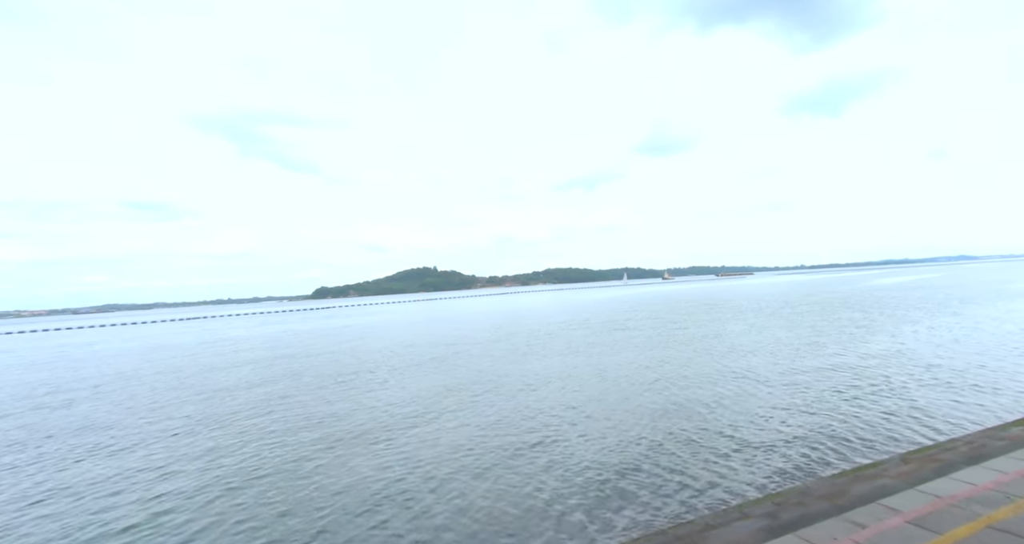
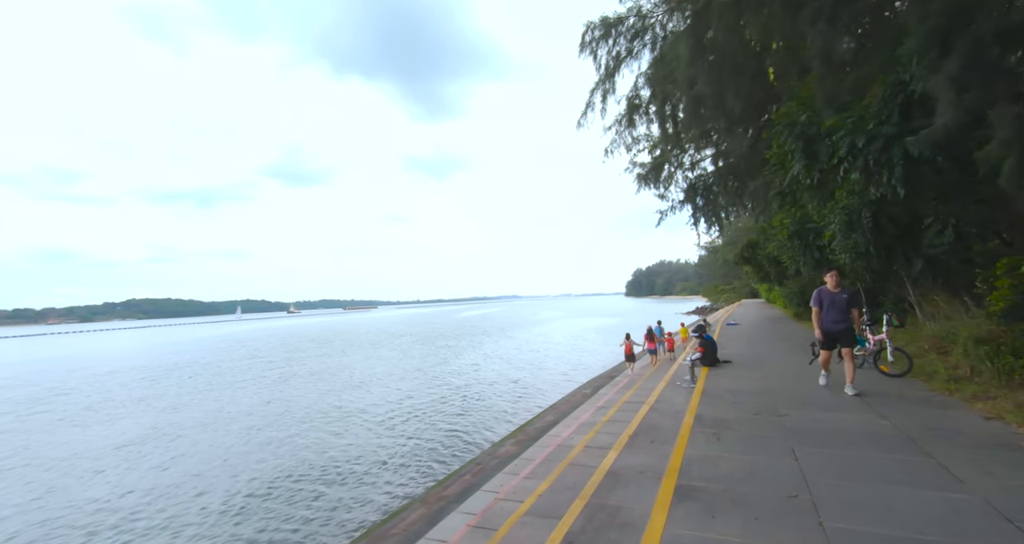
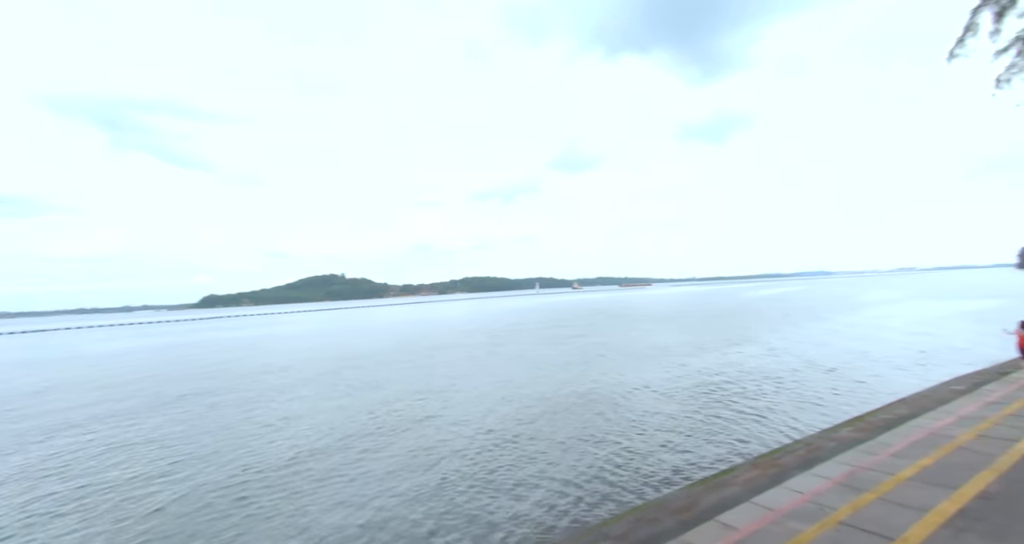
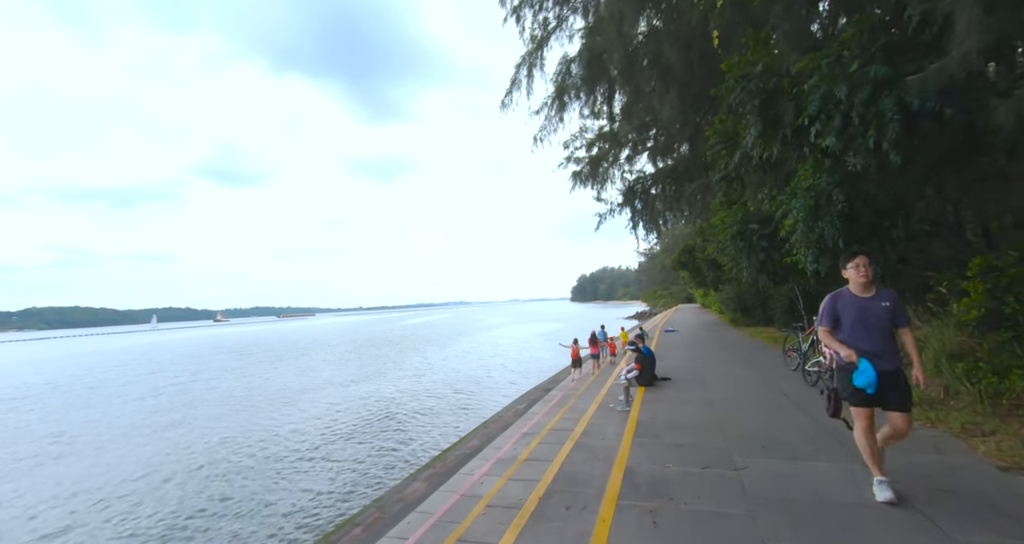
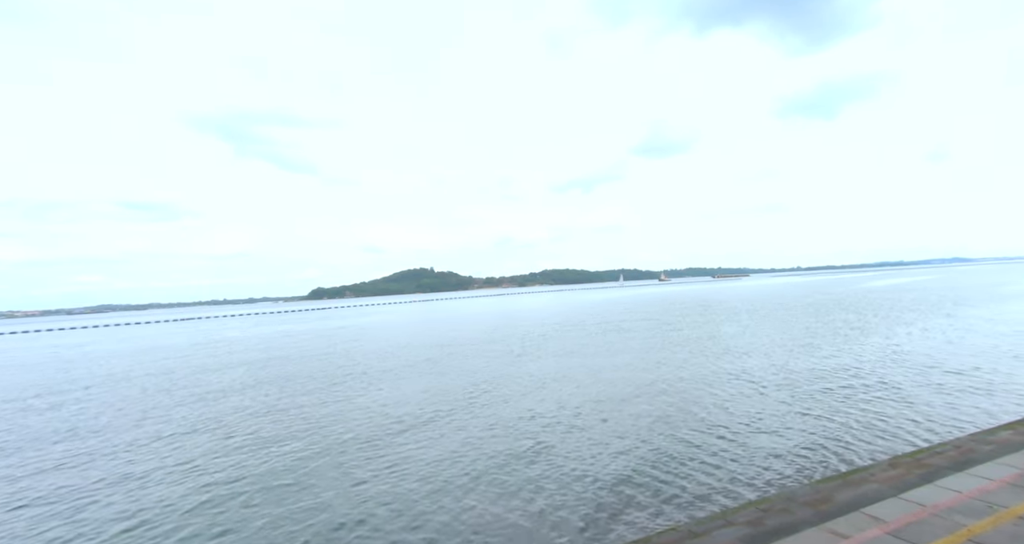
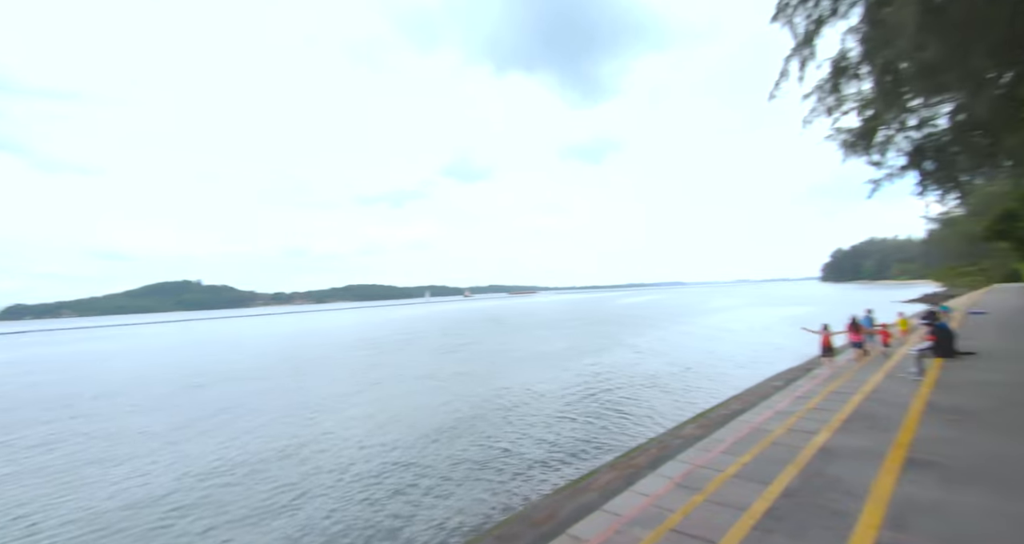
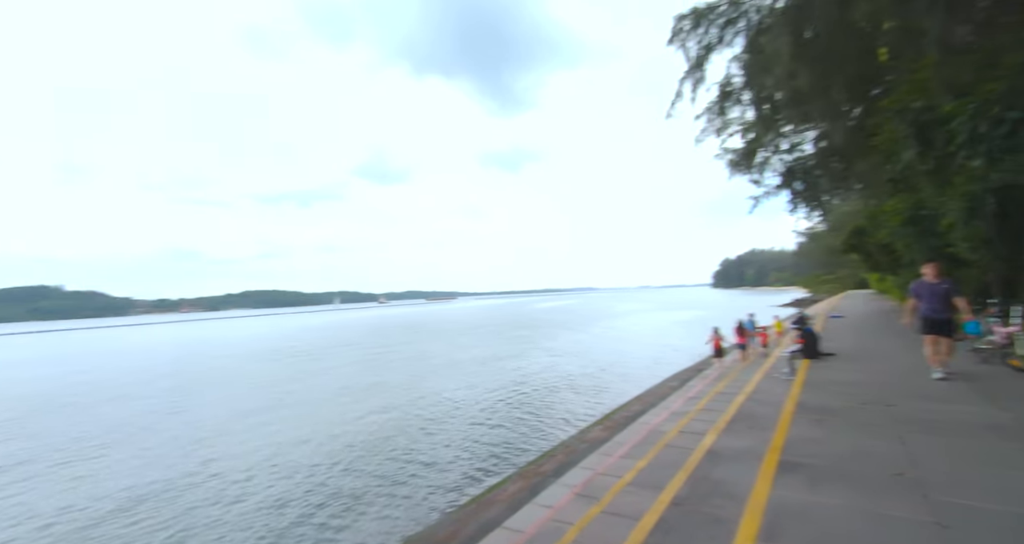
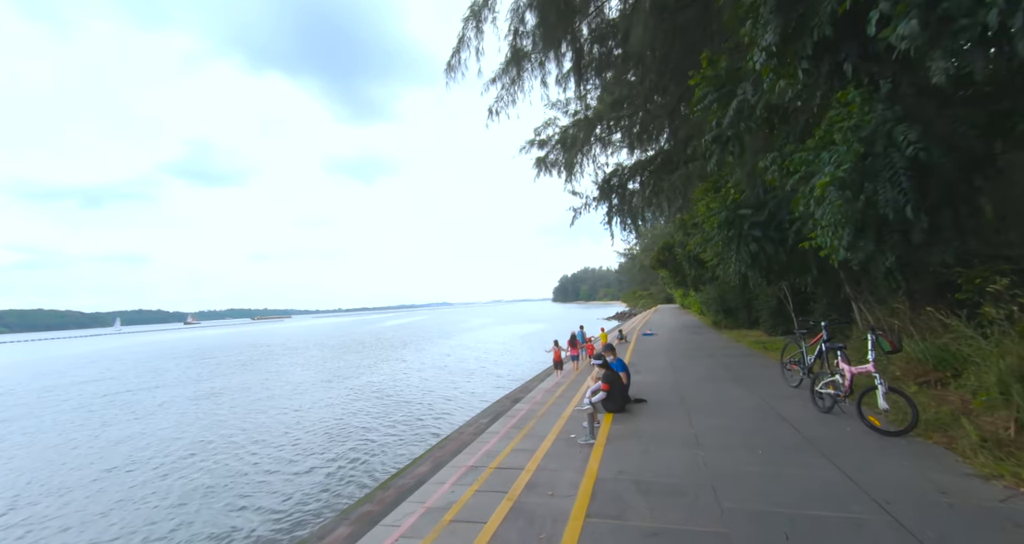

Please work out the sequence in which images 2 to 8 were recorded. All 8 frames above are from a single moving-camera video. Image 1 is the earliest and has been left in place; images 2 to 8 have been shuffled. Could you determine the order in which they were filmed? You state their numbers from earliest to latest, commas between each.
5, 3, 6, 7, 2, 4, 8
